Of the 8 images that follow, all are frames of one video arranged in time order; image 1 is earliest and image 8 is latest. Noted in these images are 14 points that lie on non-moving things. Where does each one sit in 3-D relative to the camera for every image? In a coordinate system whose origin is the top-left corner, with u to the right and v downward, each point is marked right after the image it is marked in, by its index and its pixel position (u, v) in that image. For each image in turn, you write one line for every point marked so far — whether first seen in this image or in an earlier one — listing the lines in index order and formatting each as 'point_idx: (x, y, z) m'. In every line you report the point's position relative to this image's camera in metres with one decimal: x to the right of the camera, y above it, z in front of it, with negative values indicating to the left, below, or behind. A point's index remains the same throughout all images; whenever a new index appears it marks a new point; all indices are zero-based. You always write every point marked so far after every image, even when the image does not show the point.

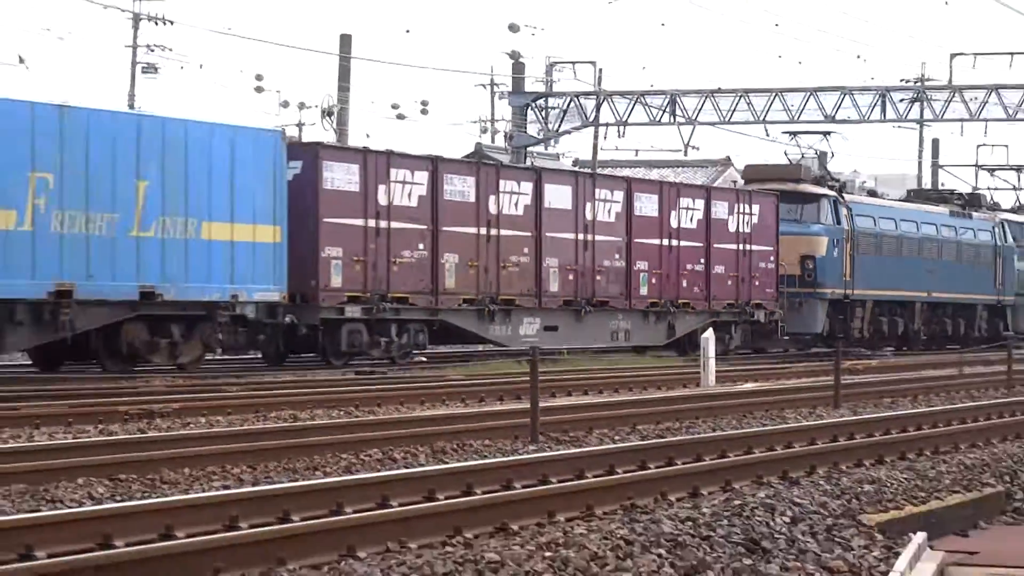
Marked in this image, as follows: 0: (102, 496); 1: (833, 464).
0: (-3.5, -1.8, +10.7) m
1: (+3.3, -1.9, +14.4) m
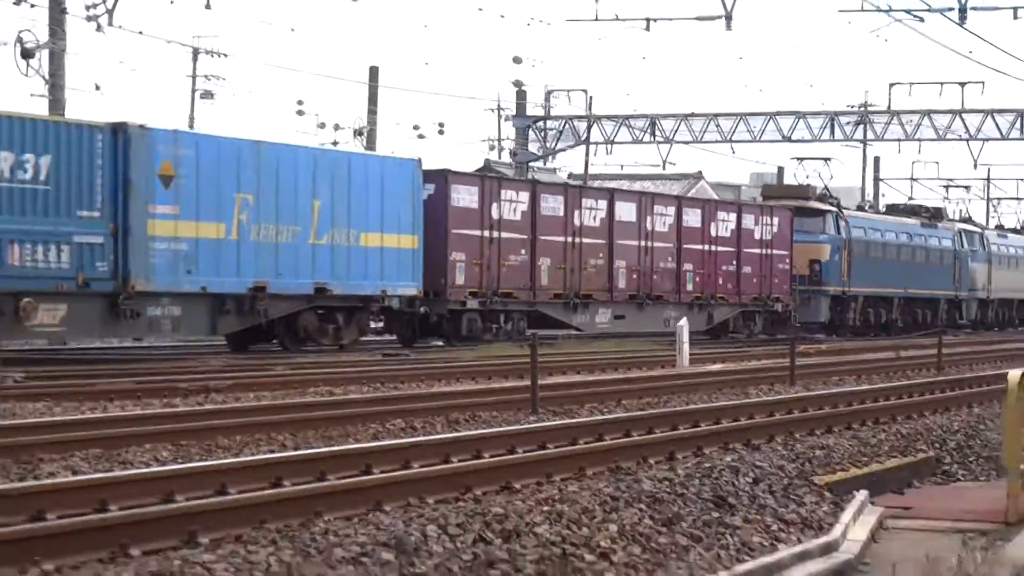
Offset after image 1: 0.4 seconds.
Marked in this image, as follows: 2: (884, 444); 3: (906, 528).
0: (-3.5, -1.7, +12.7) m
1: (+3.4, -1.7, +16.2) m
2: (+4.5, -1.8, +15.9) m
3: (+4.0, -2.4, +13.0) m
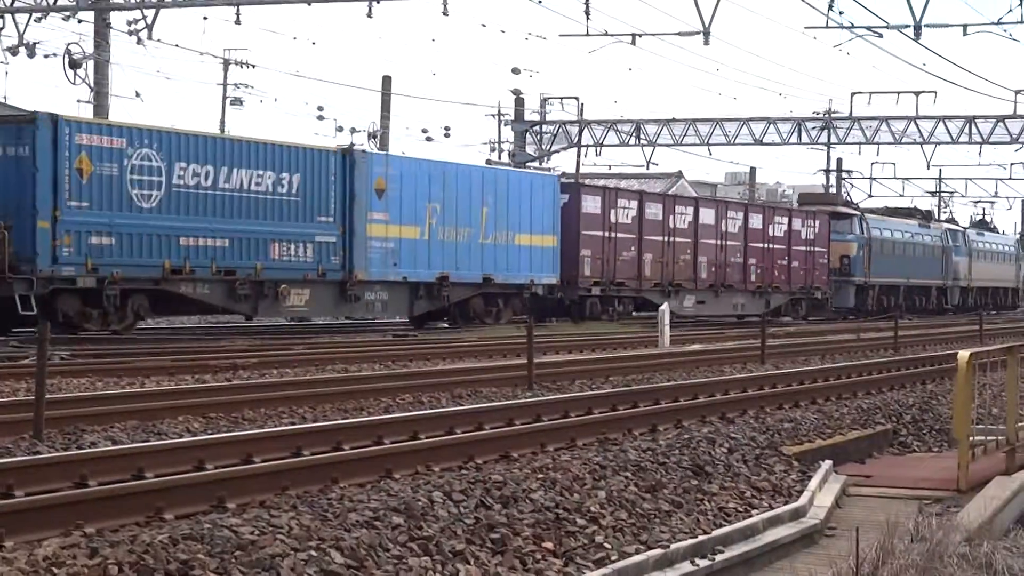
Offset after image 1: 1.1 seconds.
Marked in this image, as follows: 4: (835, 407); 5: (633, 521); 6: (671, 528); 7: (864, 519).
0: (-3.5, -1.6, +14.1) m
1: (+3.4, -1.7, +17.6) m
2: (+4.5, -1.8, +17.2) m
3: (+4.0, -2.3, +14.3) m
4: (+4.3, -1.7, +17.6) m
5: (+1.3, -2.4, +12.9) m
6: (+1.6, -2.4, +12.7) m
7: (+3.8, -2.5, +13.5) m
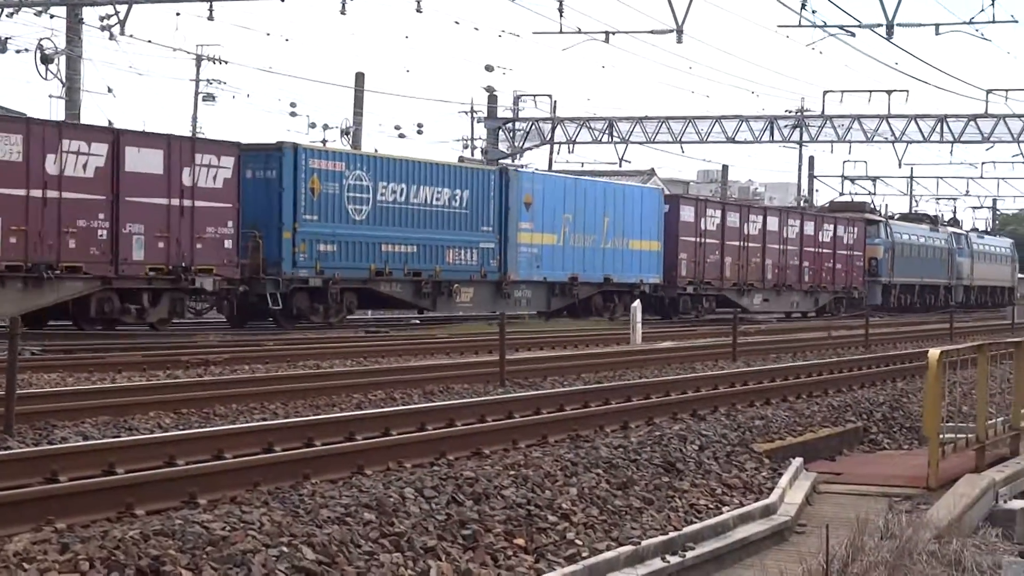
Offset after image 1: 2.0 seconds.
0: (-3.8, -1.5, +14.1) m
1: (+3.0, -1.6, +17.6) m
2: (+4.1, -1.7, +17.3) m
3: (+3.7, -2.3, +14.3) m
4: (+4.0, -1.7, +17.7) m
5: (+1.0, -2.3, +12.9) m
6: (+1.3, -2.4, +12.8) m
7: (+3.5, -2.4, +13.6) m
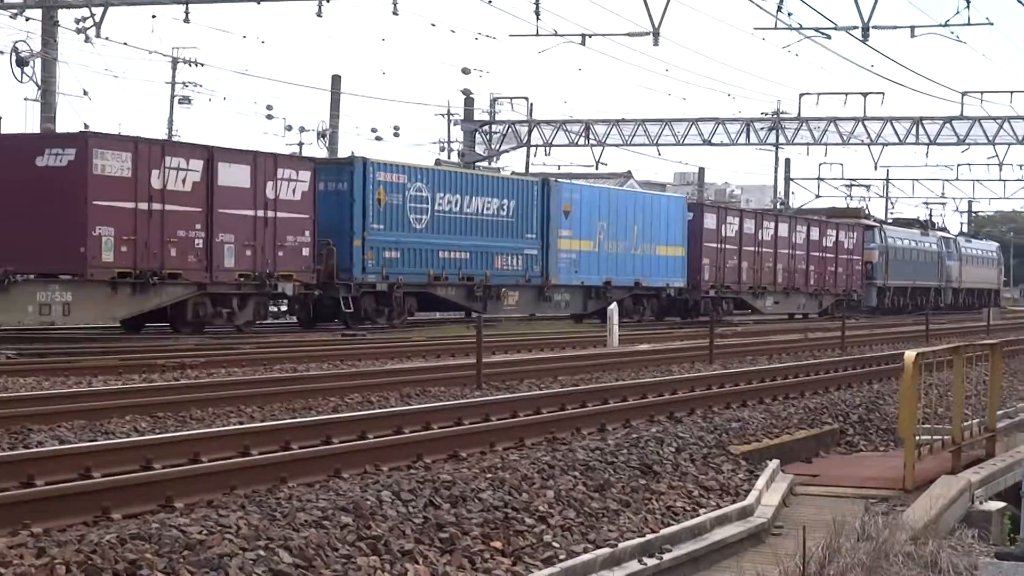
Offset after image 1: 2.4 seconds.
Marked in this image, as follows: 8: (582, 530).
0: (-4.1, -1.6, +14.0) m
1: (+2.7, -1.7, +17.6) m
2: (+3.9, -1.8, +17.3) m
3: (+3.4, -2.3, +14.4) m
4: (+3.7, -1.7, +17.7) m
5: (+0.7, -2.4, +12.9) m
6: (+1.1, -2.4, +12.8) m
7: (+3.2, -2.5, +13.6) m
8: (+0.7, -2.4, +12.6) m
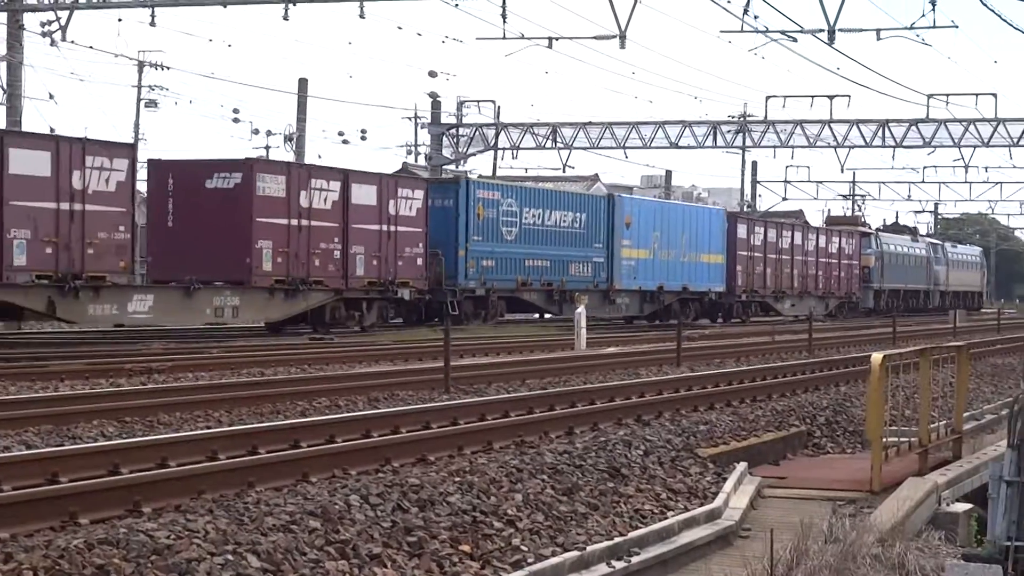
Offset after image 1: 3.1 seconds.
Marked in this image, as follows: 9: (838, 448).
0: (-4.4, -1.6, +14.0) m
1: (+2.3, -1.7, +17.6) m
2: (+3.5, -1.8, +17.3) m
3: (+3.1, -2.4, +14.4) m
4: (+3.3, -1.7, +17.7) m
5: (+0.4, -2.4, +12.9) m
6: (+0.7, -2.4, +12.8) m
7: (+2.9, -2.5, +13.6) m
8: (+0.4, -2.4, +12.6) m
9: (+4.4, -2.1, +16.8) m
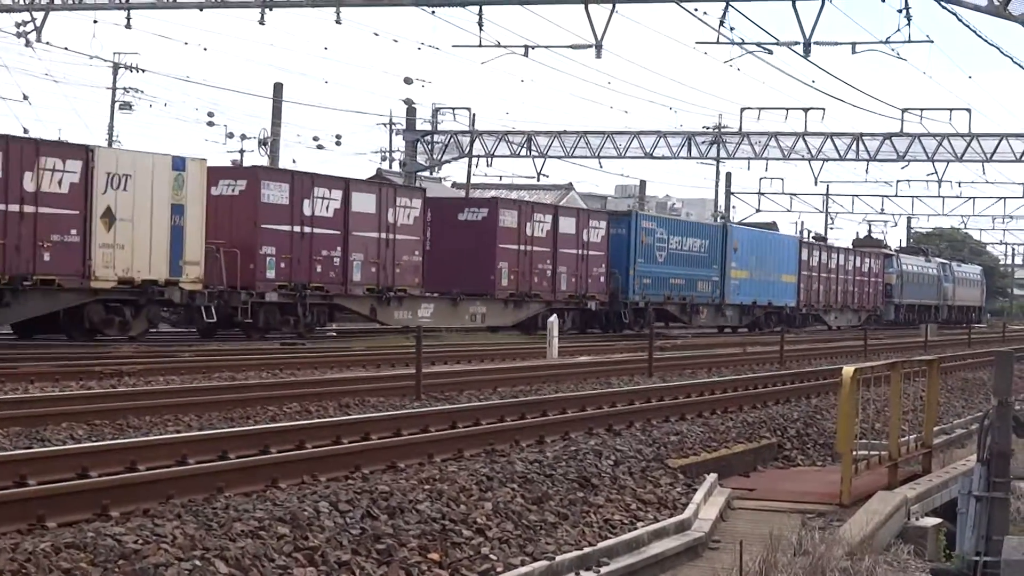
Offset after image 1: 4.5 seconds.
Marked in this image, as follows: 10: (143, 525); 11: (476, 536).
0: (-4.8, -1.6, +13.9) m
1: (+2.0, -1.9, +17.6) m
2: (+3.1, -2.0, +17.3) m
3: (+2.7, -2.5, +14.4) m
4: (+3.0, -1.9, +17.7) m
5: (0.0, -2.5, +12.9) m
6: (+0.4, -2.5, +12.7) m
7: (+2.5, -2.6, +13.6) m
8: (0.0, -2.5, +12.6) m
9: (+4.0, -2.3, +16.9) m
10: (-3.5, -2.1, +11.5) m
11: (-0.4, -2.5, +12.6) m
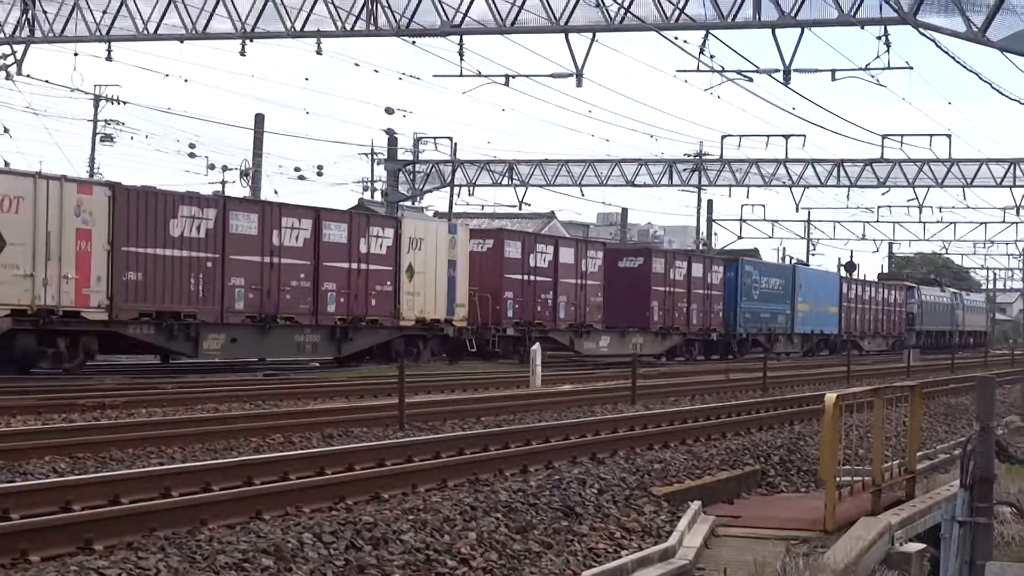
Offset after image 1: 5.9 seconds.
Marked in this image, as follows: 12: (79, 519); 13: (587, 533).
0: (-4.9, -2.0, +13.9) m
1: (+1.8, -2.2, +17.6) m
2: (+2.9, -2.3, +17.3) m
3: (+2.5, -2.8, +14.4) m
4: (+2.7, -2.2, +17.7) m
5: (-0.1, -2.8, +12.8) m
6: (+0.2, -2.8, +12.7) m
7: (+2.4, -2.9, +13.6) m
8: (-0.1, -2.8, +12.6) m
9: (+3.8, -2.6, +16.9) m
10: (-3.6, -2.5, +11.4) m
11: (-0.6, -2.8, +12.6) m
12: (-4.1, -2.2, +11.7) m
13: (+0.8, -2.7, +13.9) m
